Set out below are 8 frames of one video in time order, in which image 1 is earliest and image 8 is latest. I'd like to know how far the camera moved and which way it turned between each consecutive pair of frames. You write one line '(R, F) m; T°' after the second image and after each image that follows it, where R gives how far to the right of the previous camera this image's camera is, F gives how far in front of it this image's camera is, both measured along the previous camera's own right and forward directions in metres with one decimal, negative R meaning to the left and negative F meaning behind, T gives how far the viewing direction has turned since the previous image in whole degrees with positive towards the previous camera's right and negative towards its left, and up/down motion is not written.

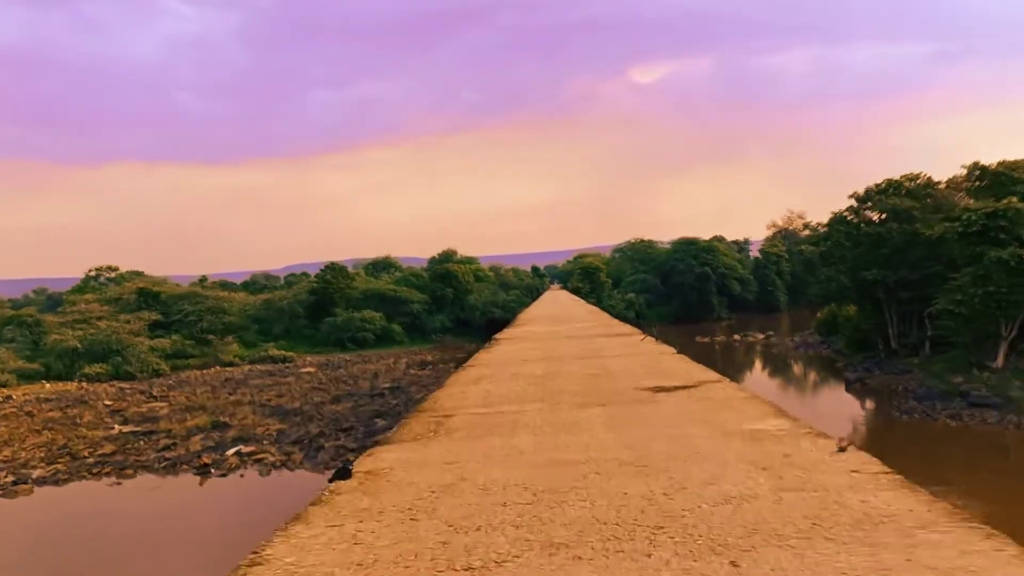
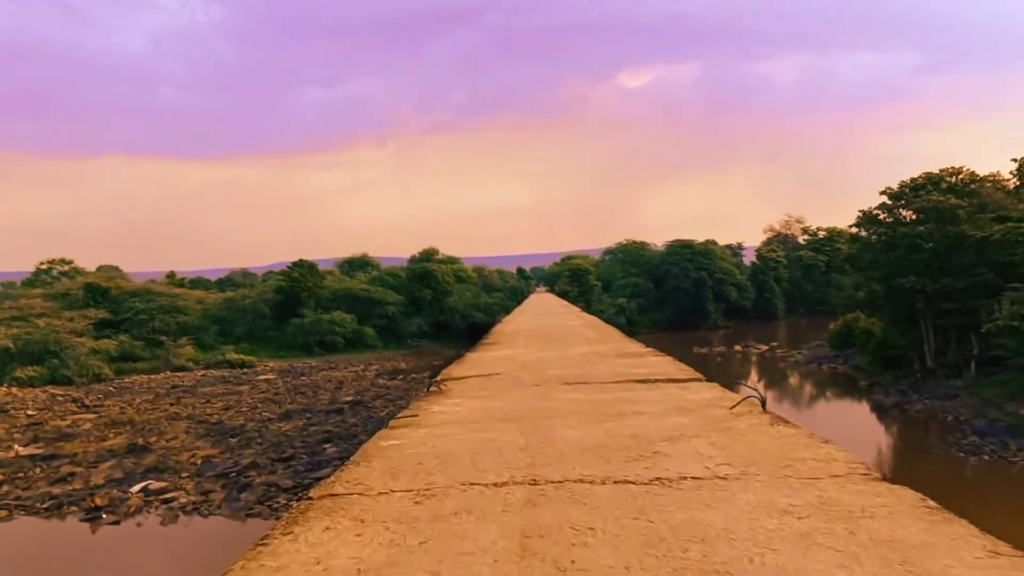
(+0.1, +2.6) m; +1°
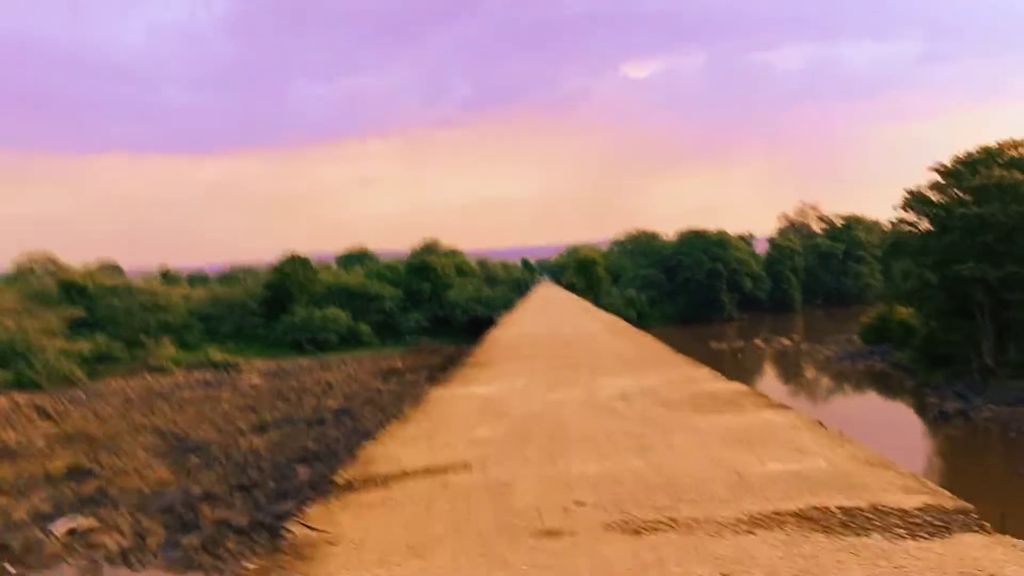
(+0.1, +2.0) m; 0°
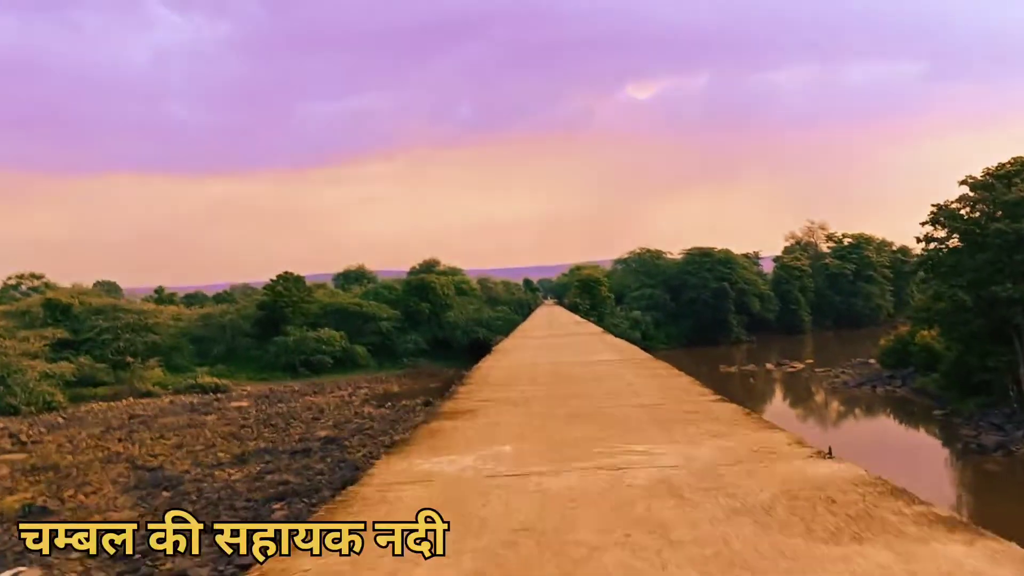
(0.0, +1.0) m; 0°
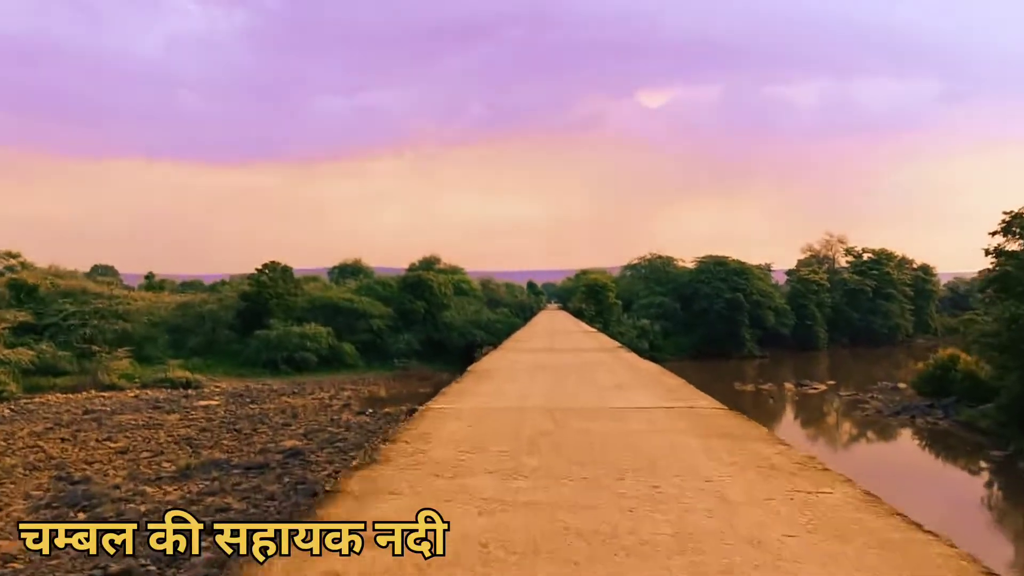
(+0.1, +2.0) m; 0°
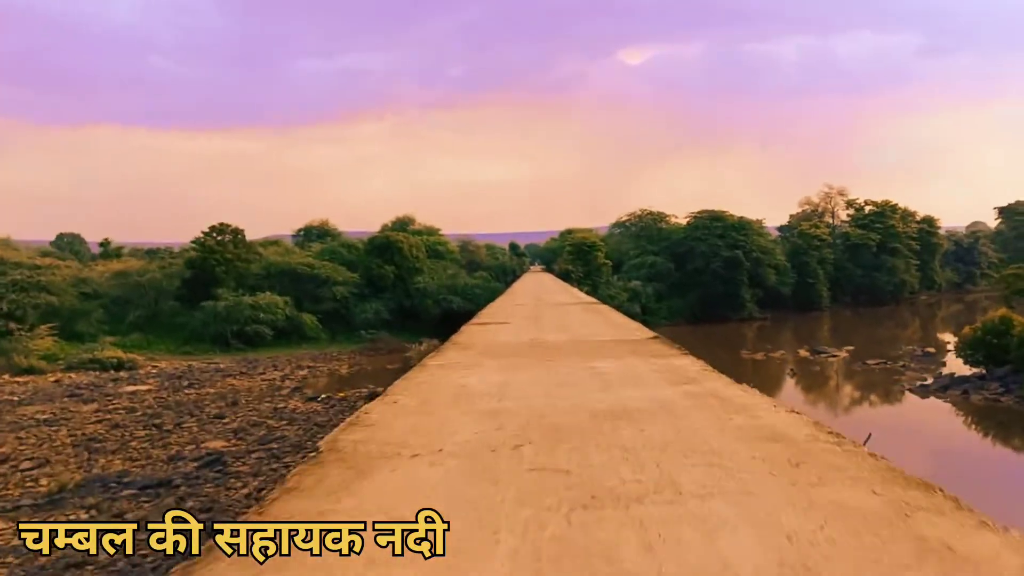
(+0.1, +2.9) m; +1°
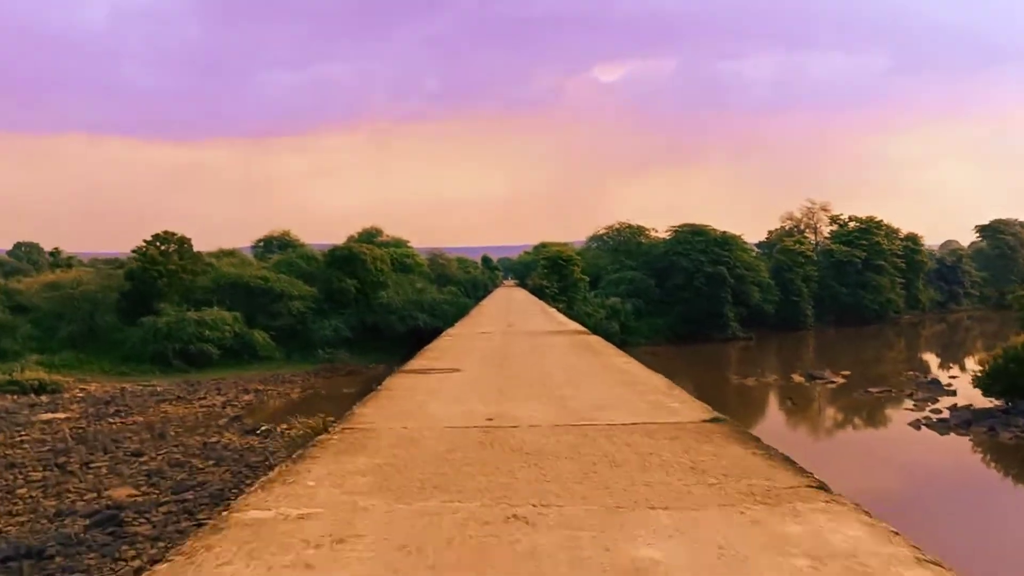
(+0.1, +1.8) m; +2°
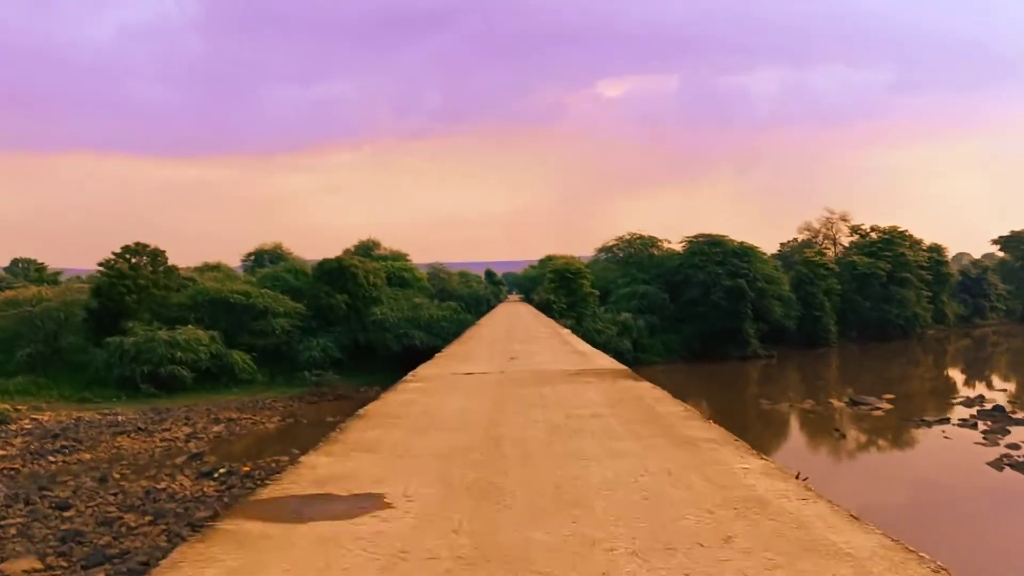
(0.0, +2.0) m; 0°
